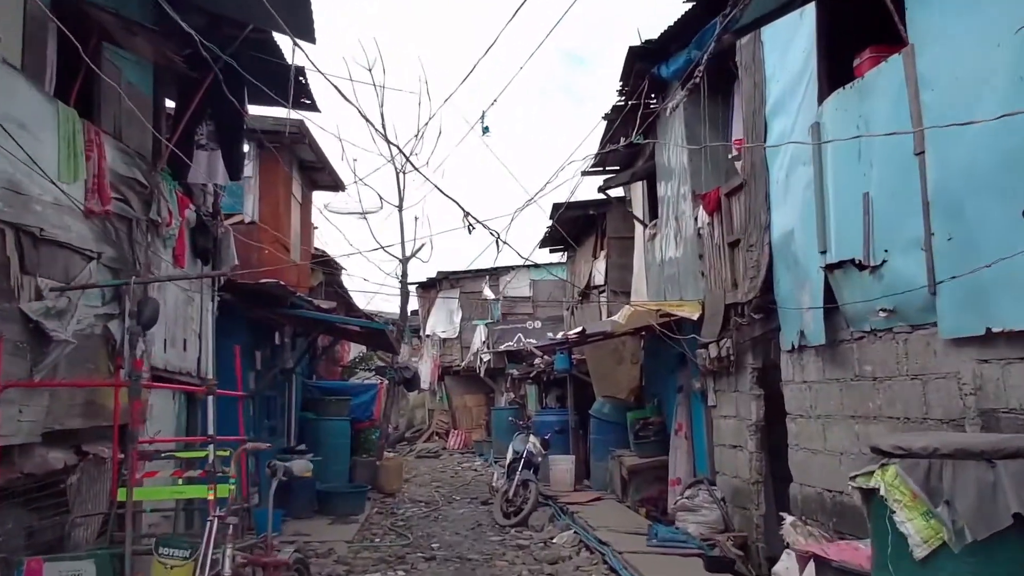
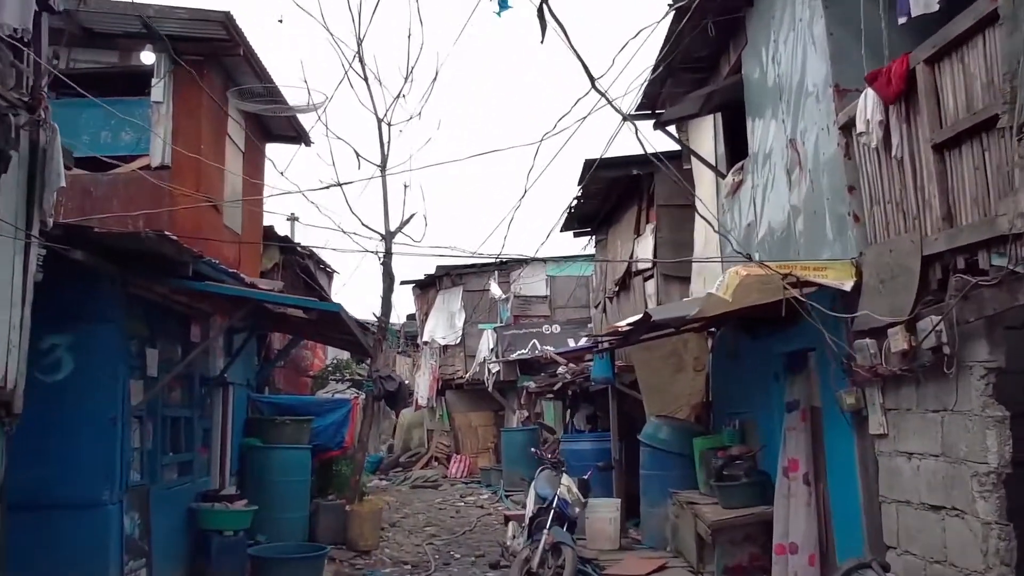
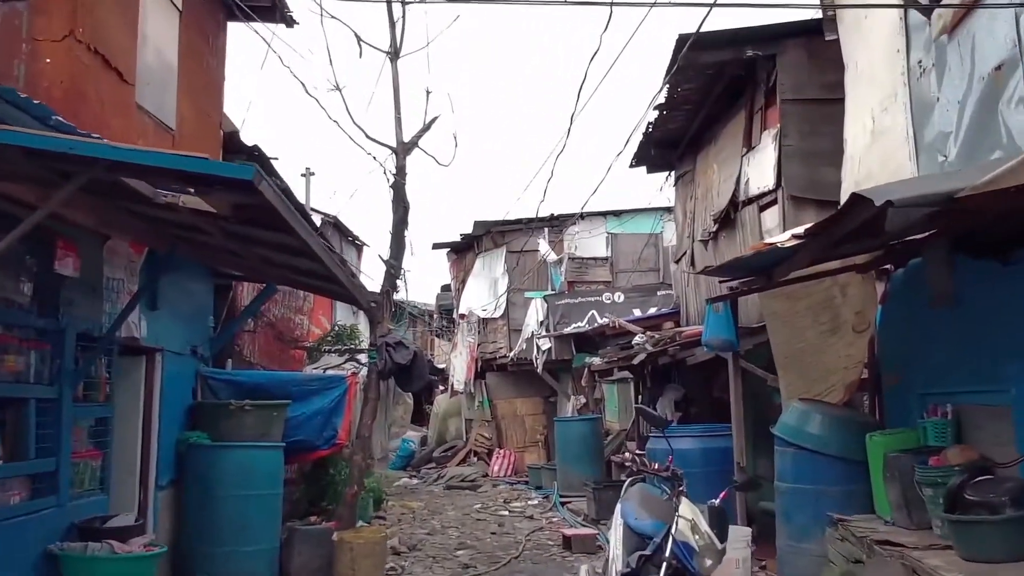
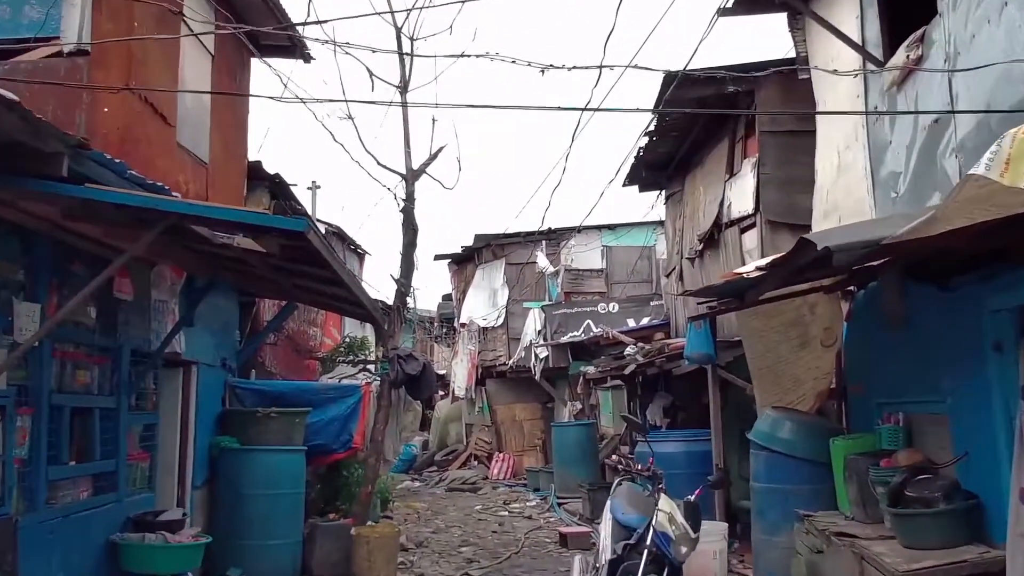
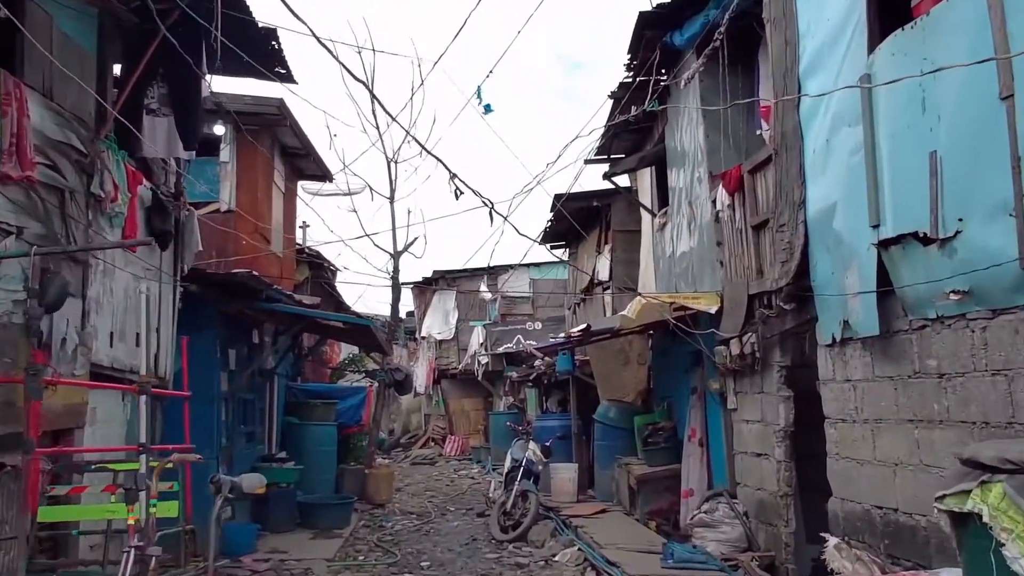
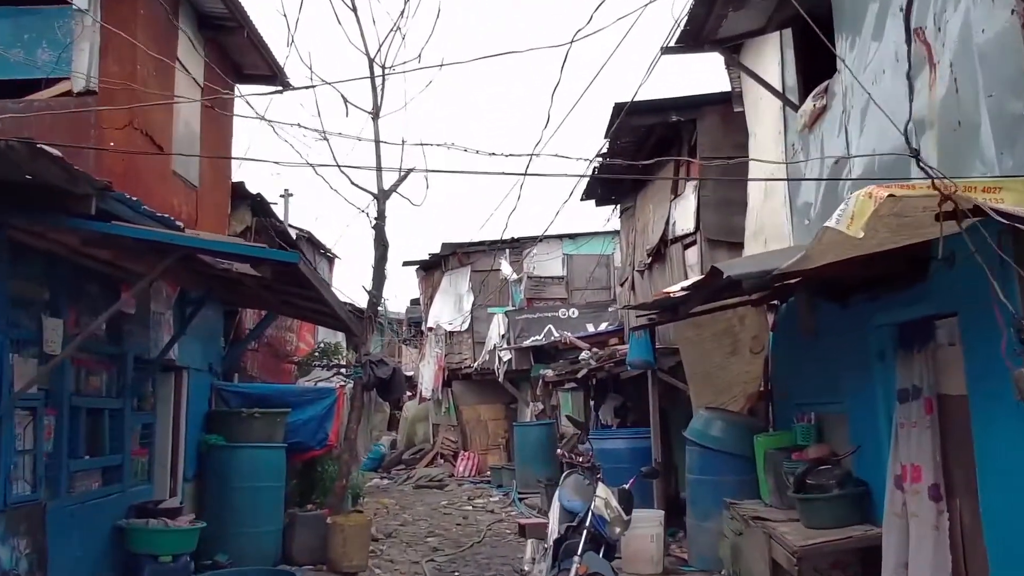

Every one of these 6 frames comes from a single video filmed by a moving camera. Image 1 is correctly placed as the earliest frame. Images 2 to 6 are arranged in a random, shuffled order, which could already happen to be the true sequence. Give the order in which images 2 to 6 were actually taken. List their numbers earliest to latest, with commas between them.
5, 2, 6, 4, 3
